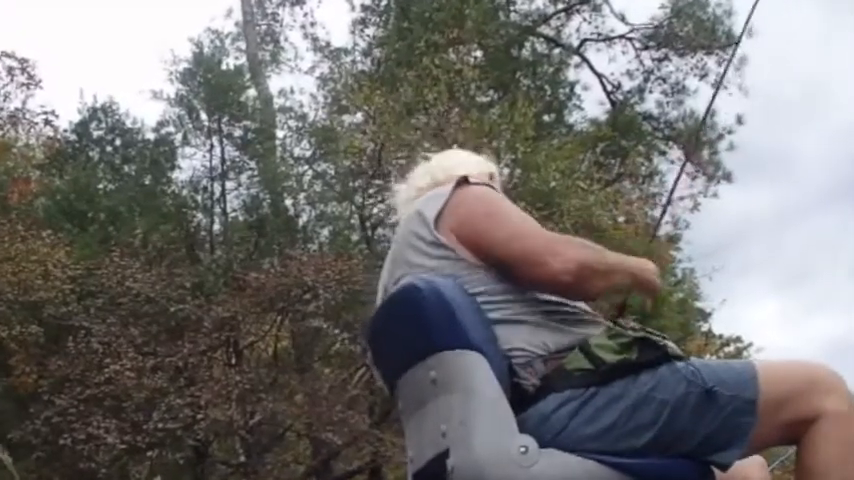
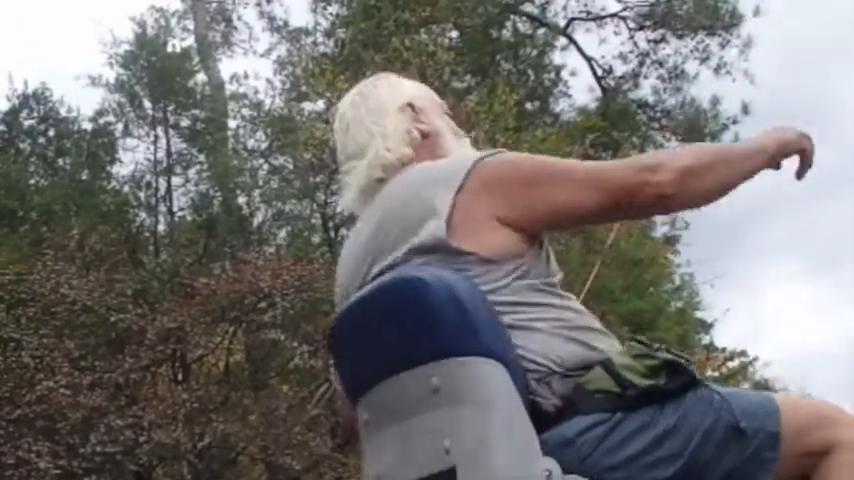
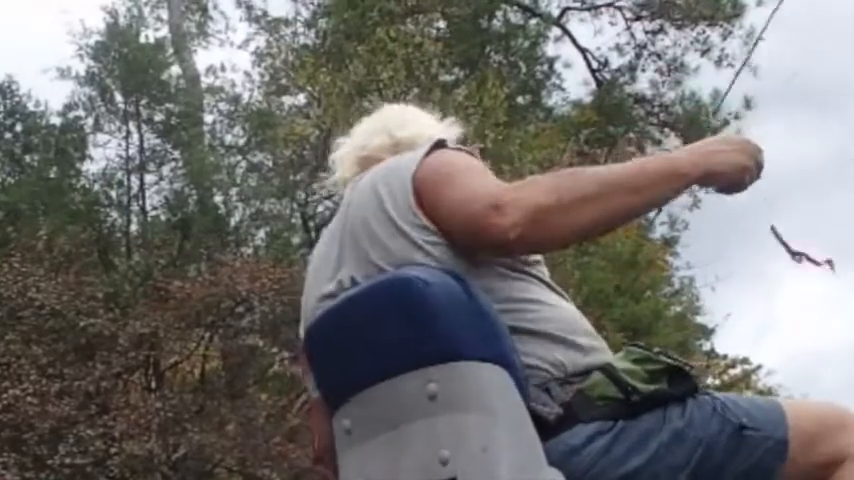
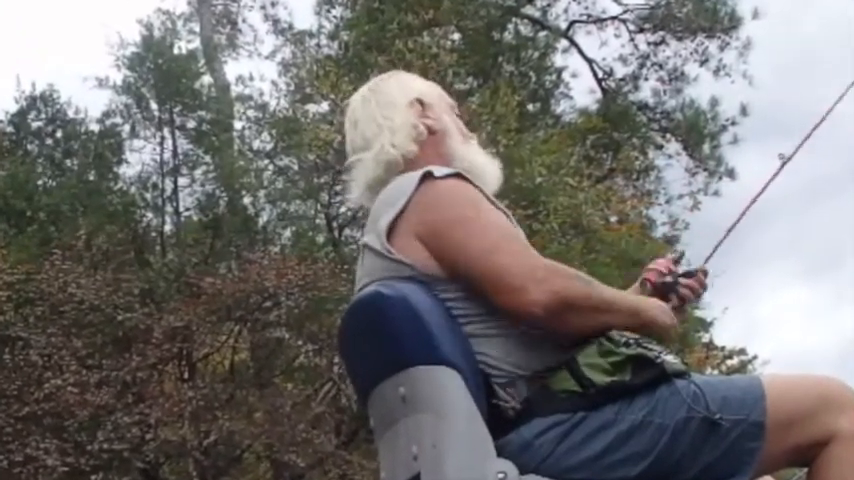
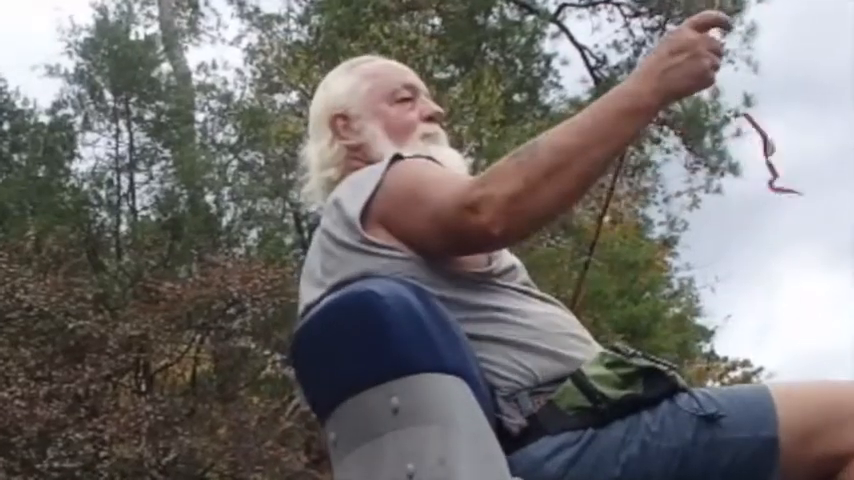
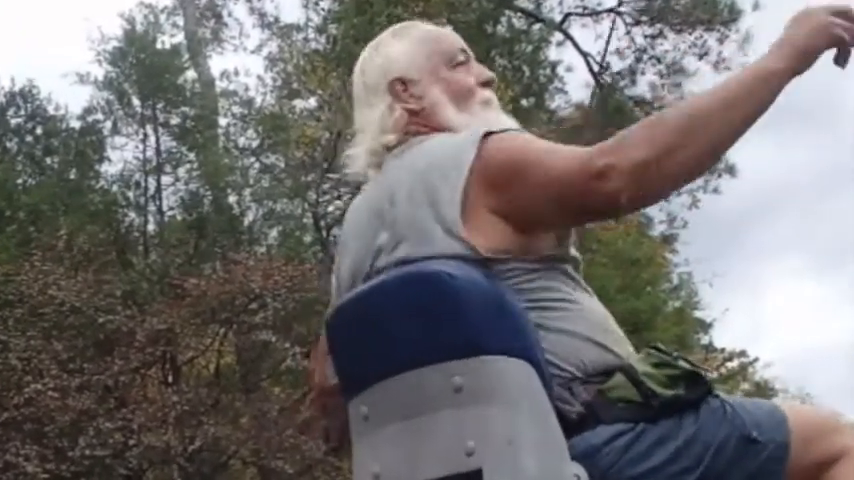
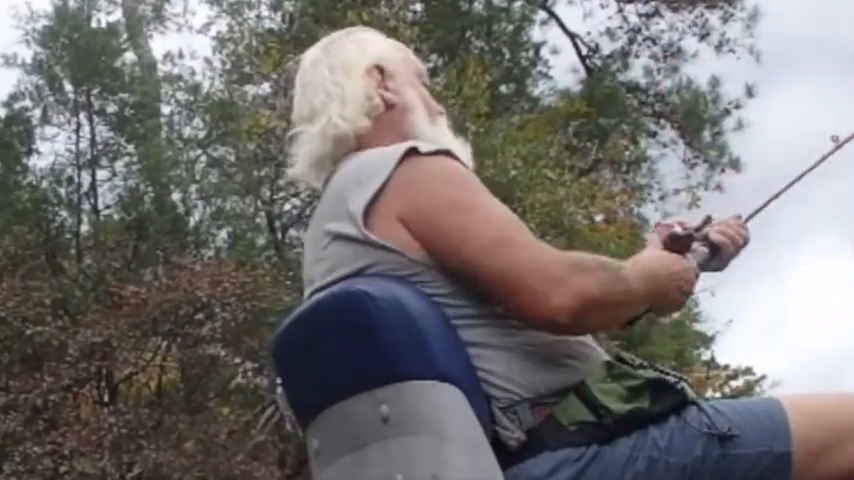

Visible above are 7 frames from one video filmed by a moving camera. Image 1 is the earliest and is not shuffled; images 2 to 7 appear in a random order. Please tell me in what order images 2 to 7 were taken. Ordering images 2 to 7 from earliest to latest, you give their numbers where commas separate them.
4, 2, 6, 3, 5, 7
